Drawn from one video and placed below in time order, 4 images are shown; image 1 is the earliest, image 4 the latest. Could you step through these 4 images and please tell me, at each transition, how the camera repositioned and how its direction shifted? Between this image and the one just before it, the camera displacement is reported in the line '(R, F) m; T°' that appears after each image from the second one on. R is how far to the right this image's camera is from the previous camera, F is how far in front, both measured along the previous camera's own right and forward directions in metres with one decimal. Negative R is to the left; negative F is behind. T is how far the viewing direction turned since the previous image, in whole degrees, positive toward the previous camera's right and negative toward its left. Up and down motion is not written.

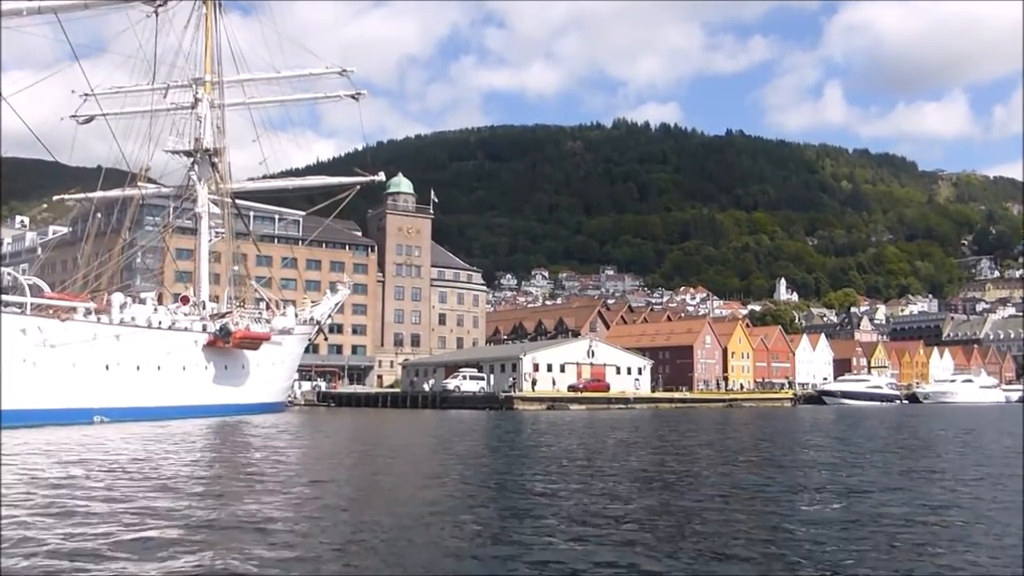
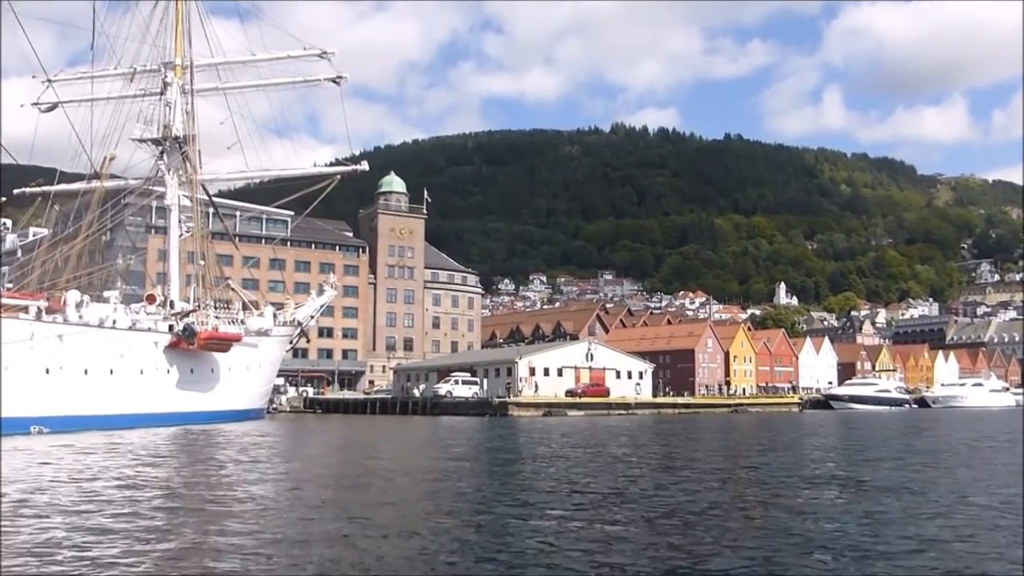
(+0.1, +1.3) m; 0°
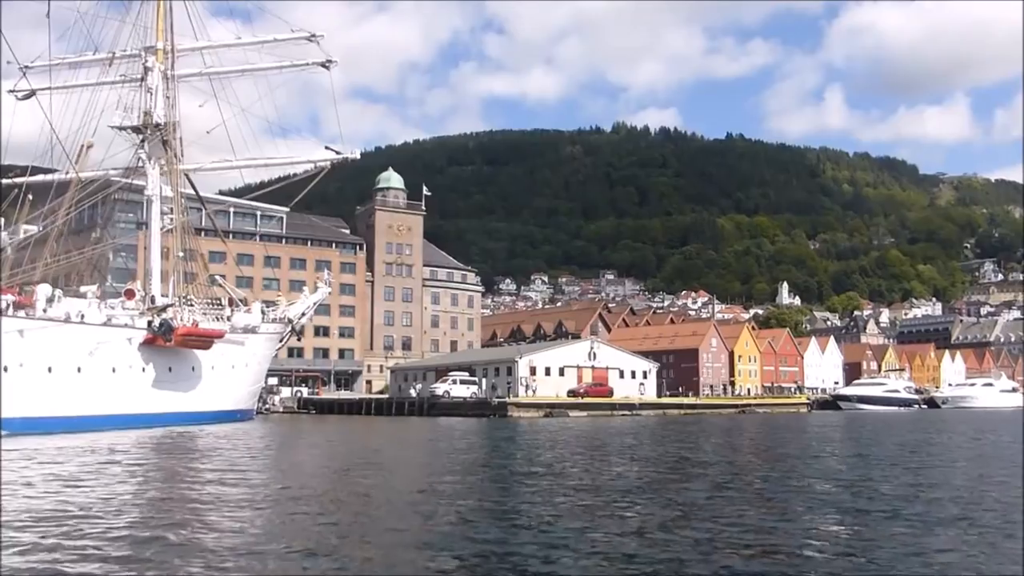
(0.0, +0.9) m; 0°
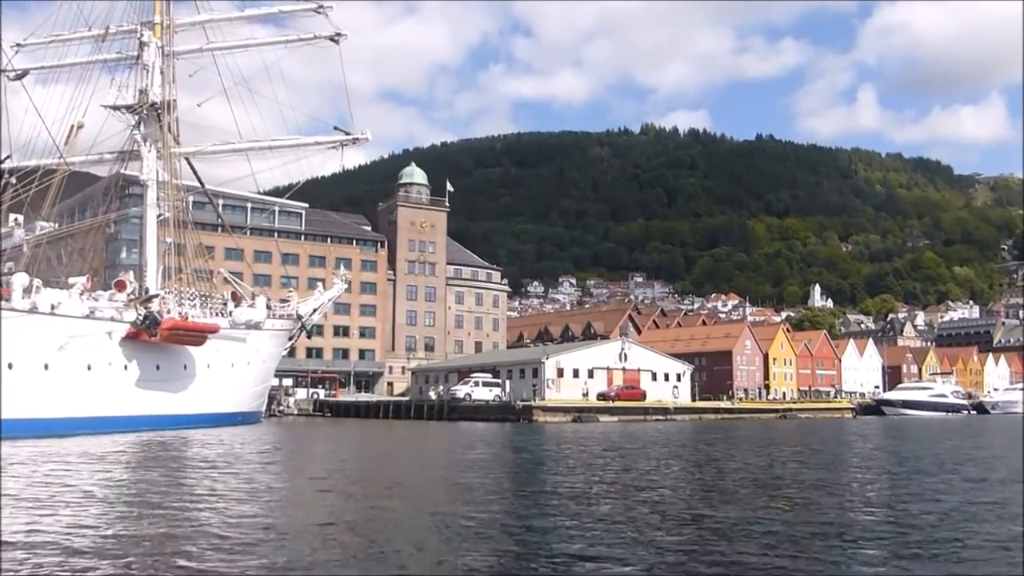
(0.0, +1.5) m; -2°
